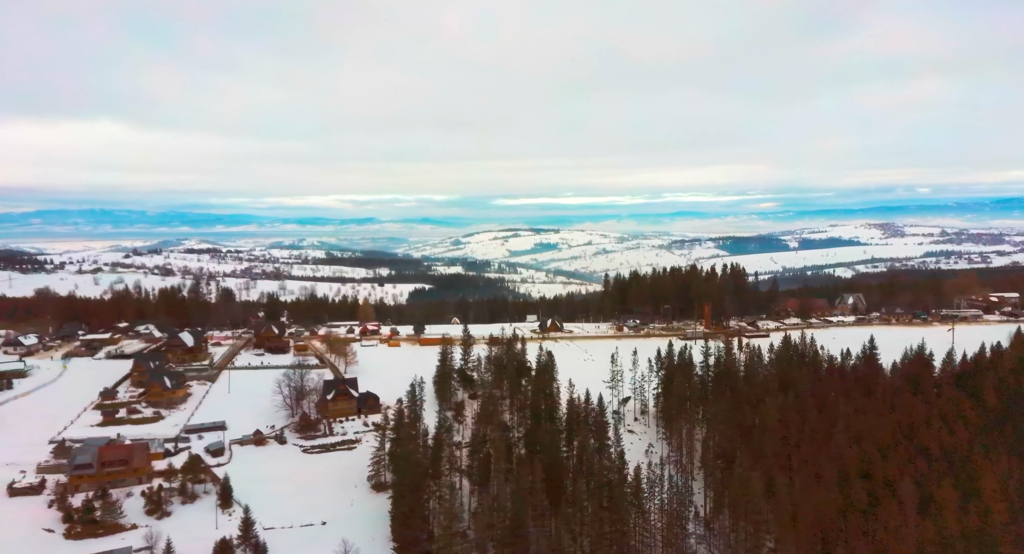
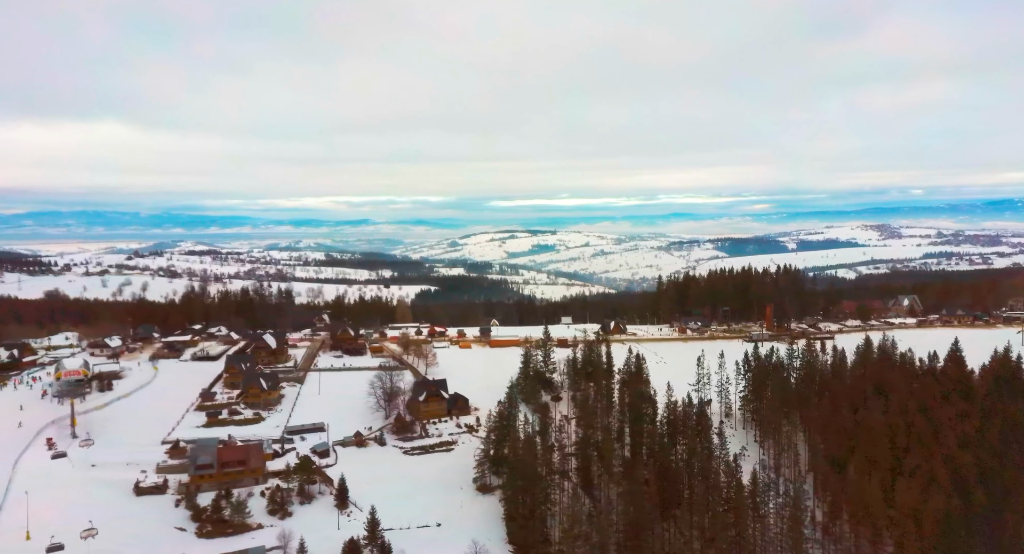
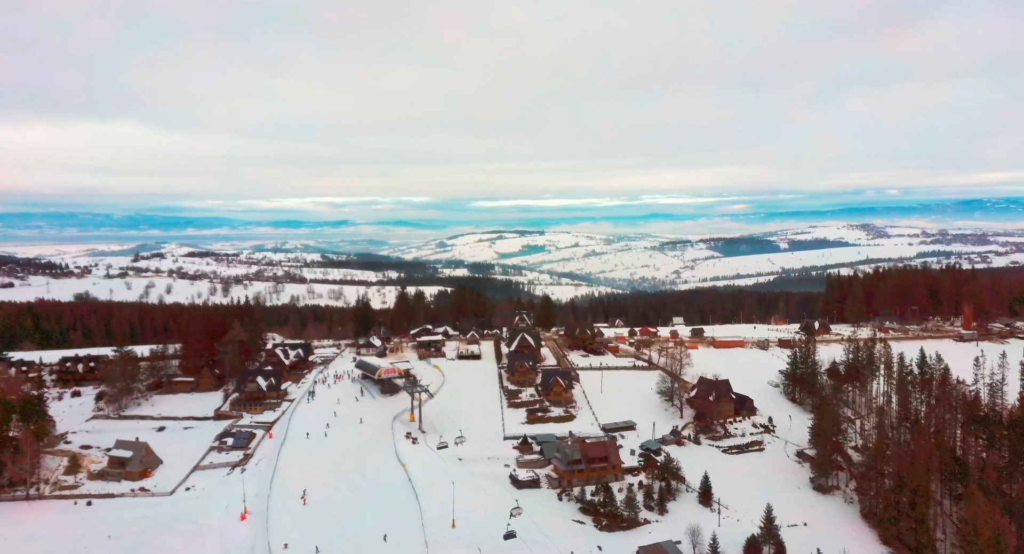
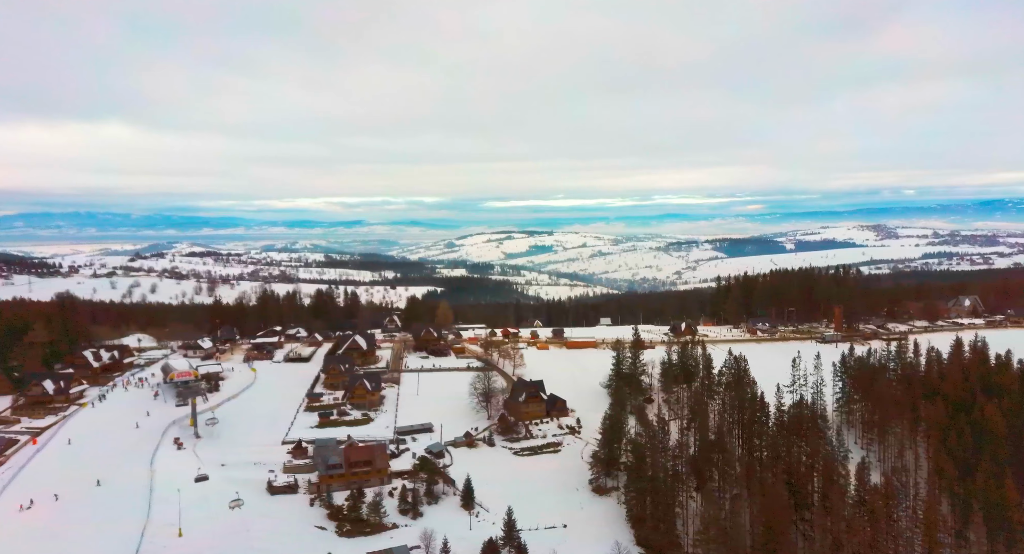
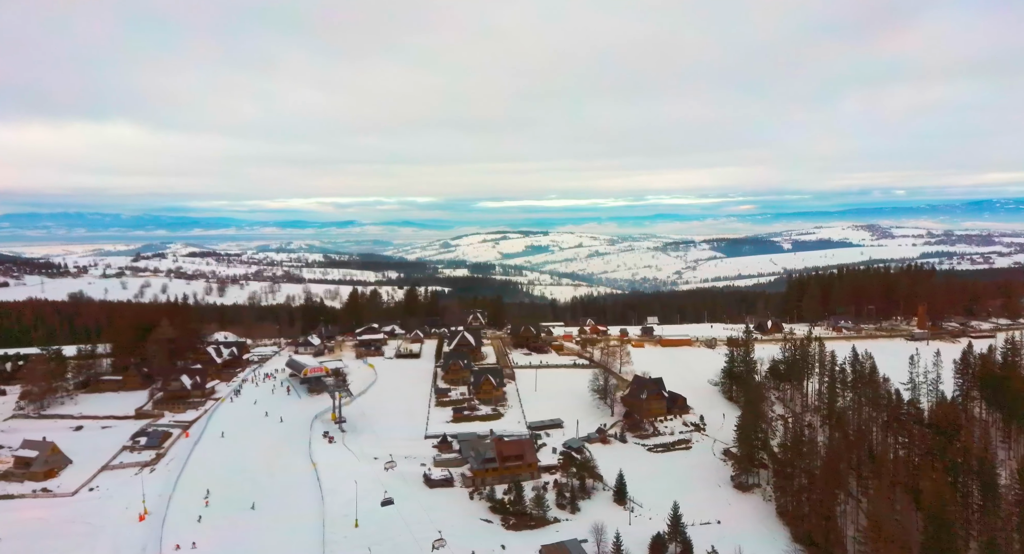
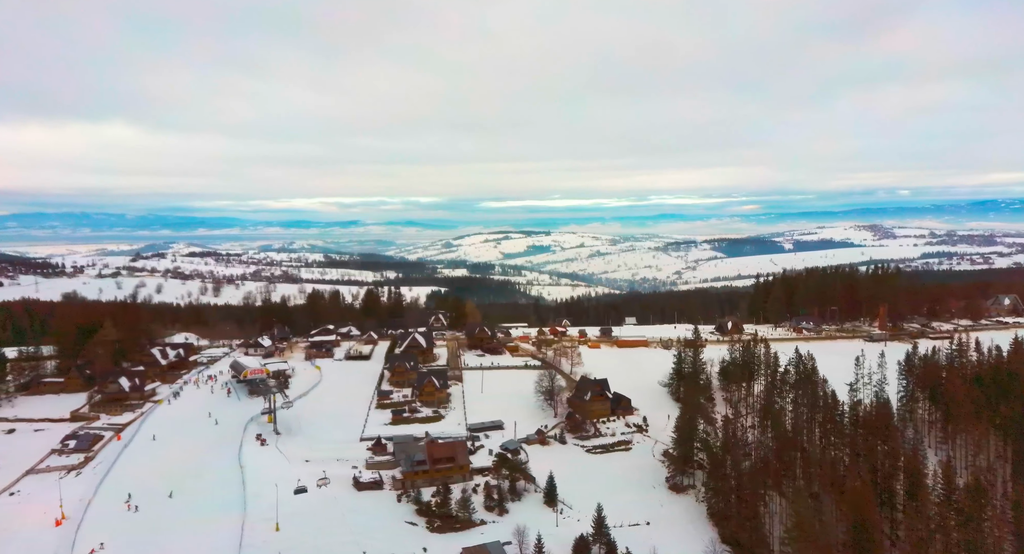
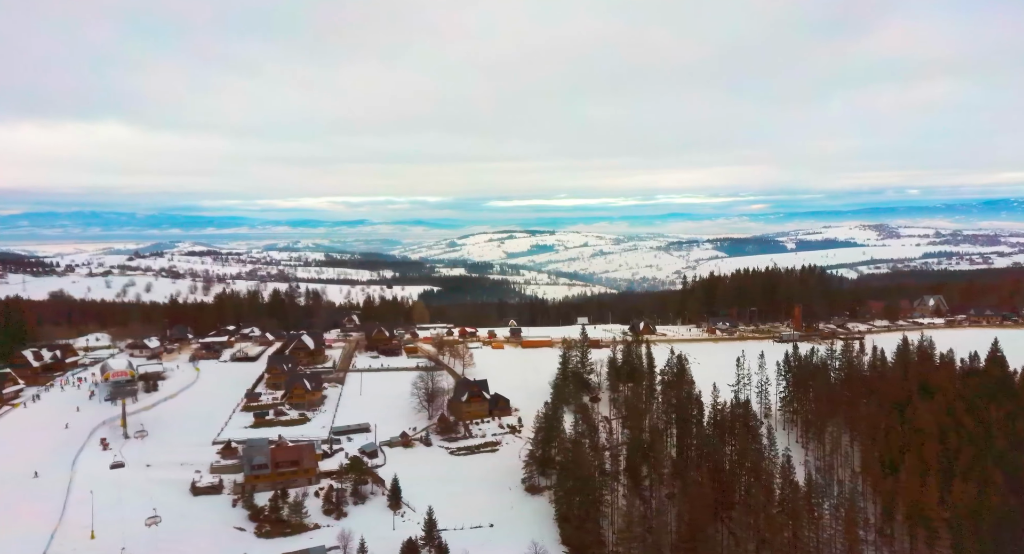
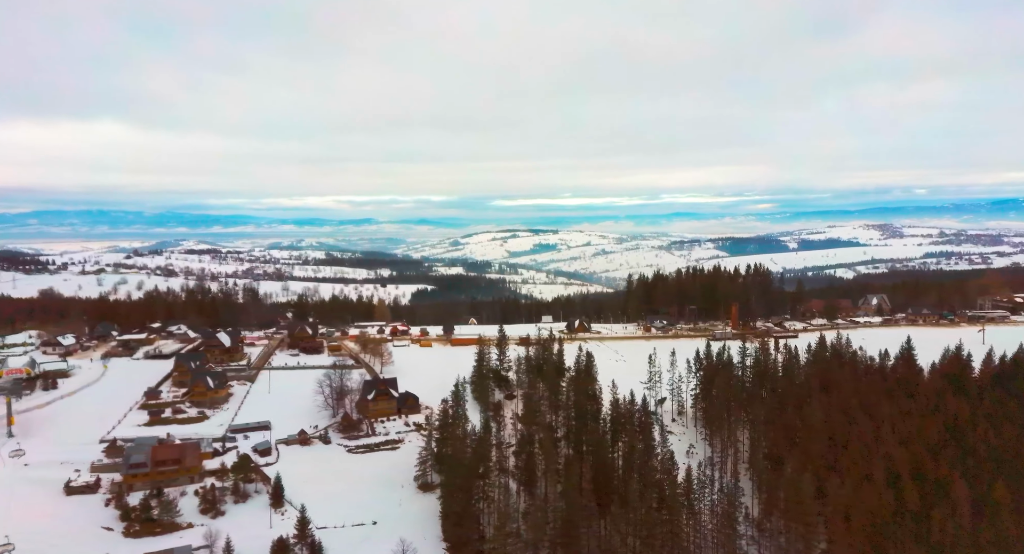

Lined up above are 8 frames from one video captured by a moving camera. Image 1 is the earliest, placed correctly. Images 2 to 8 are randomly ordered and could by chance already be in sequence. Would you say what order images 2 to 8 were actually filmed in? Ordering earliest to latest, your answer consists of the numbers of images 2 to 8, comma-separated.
8, 2, 7, 4, 6, 5, 3
